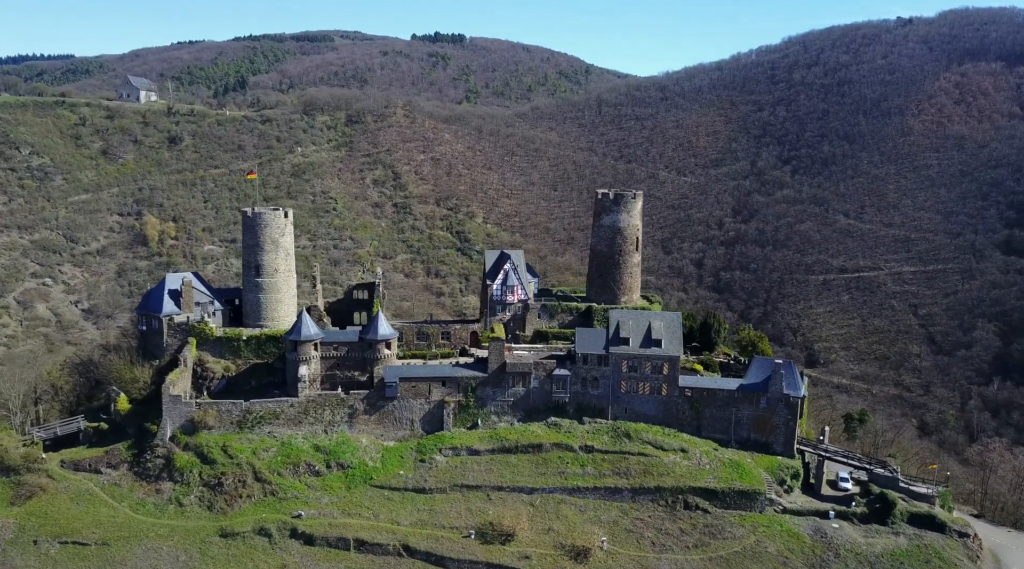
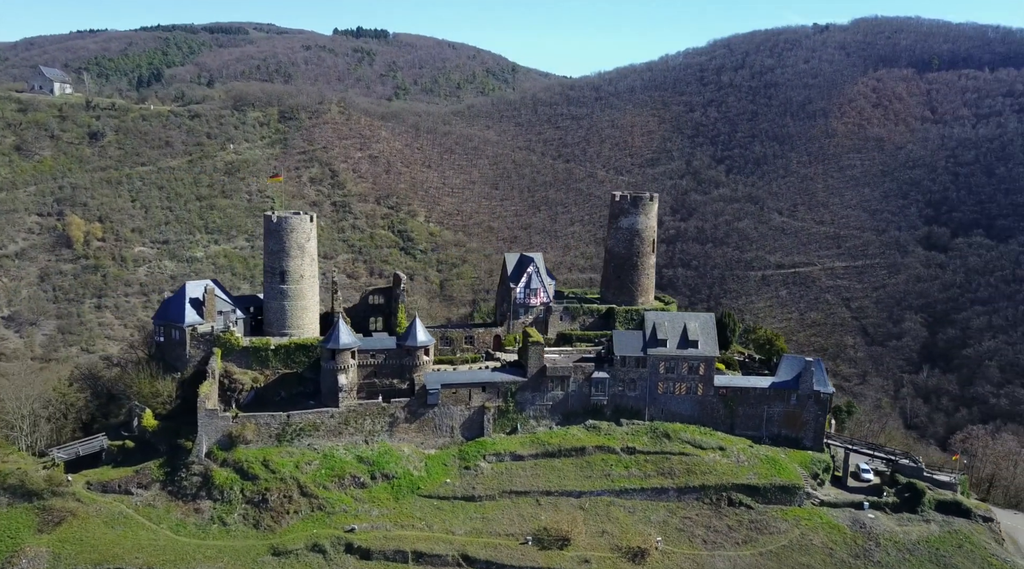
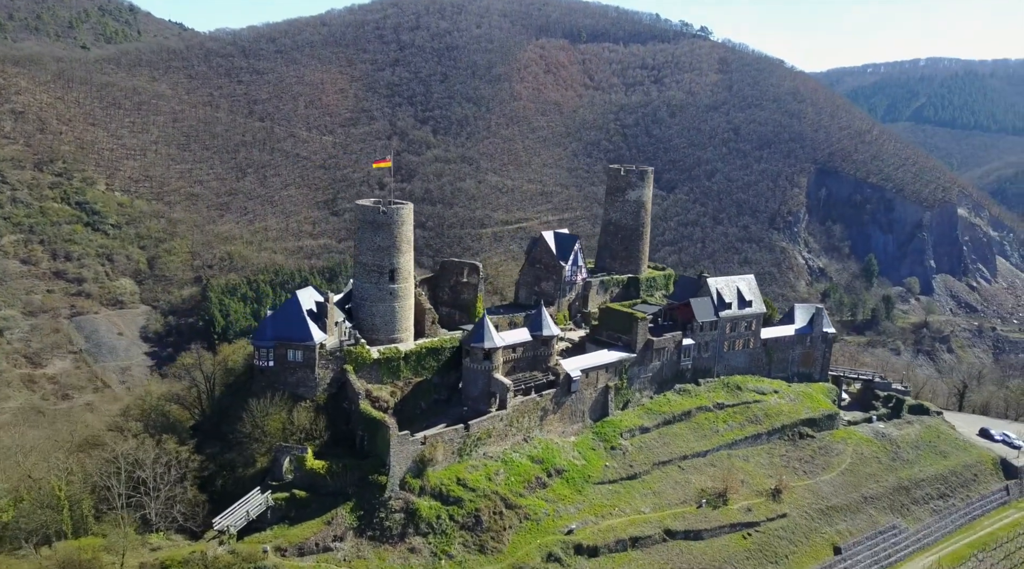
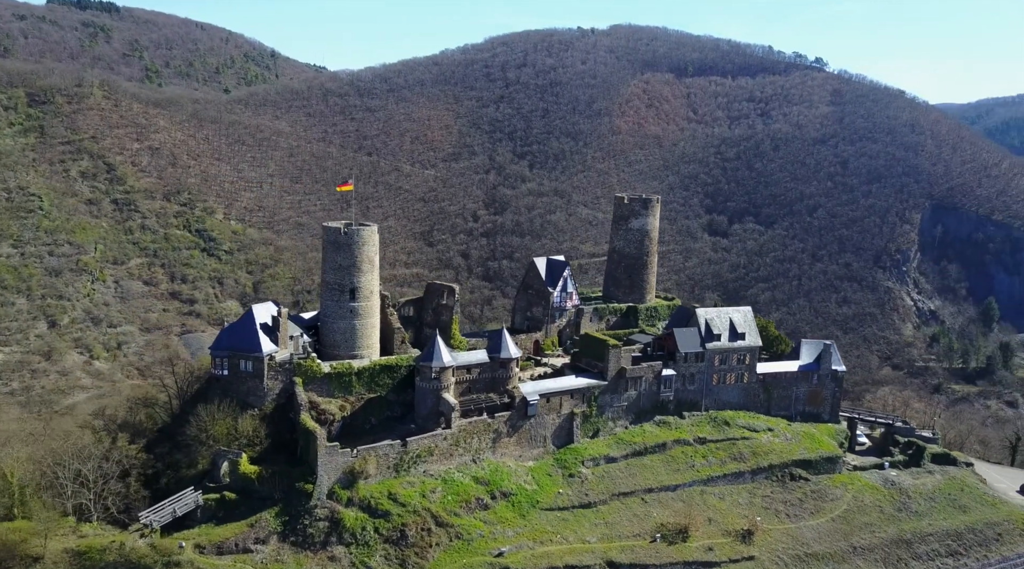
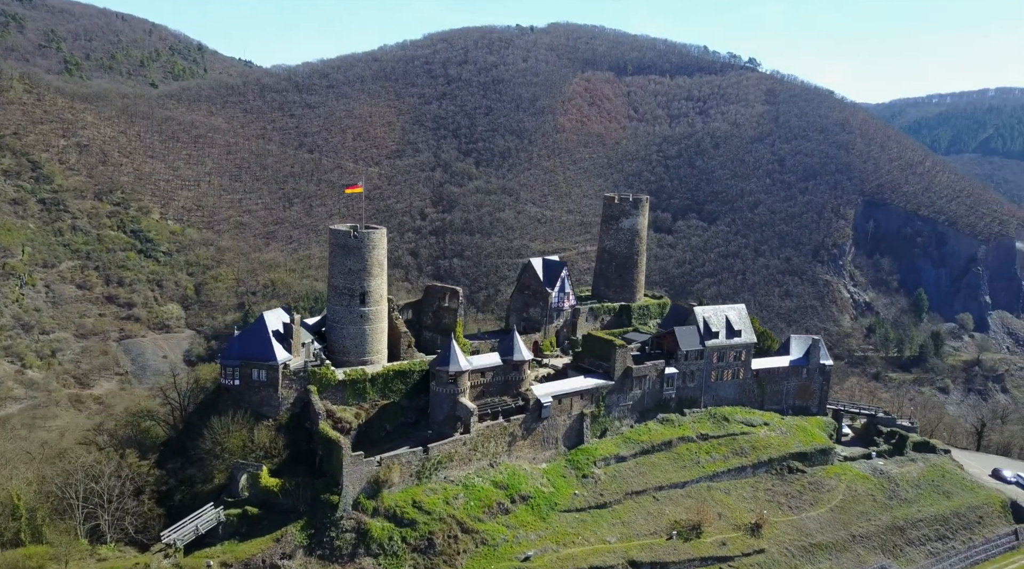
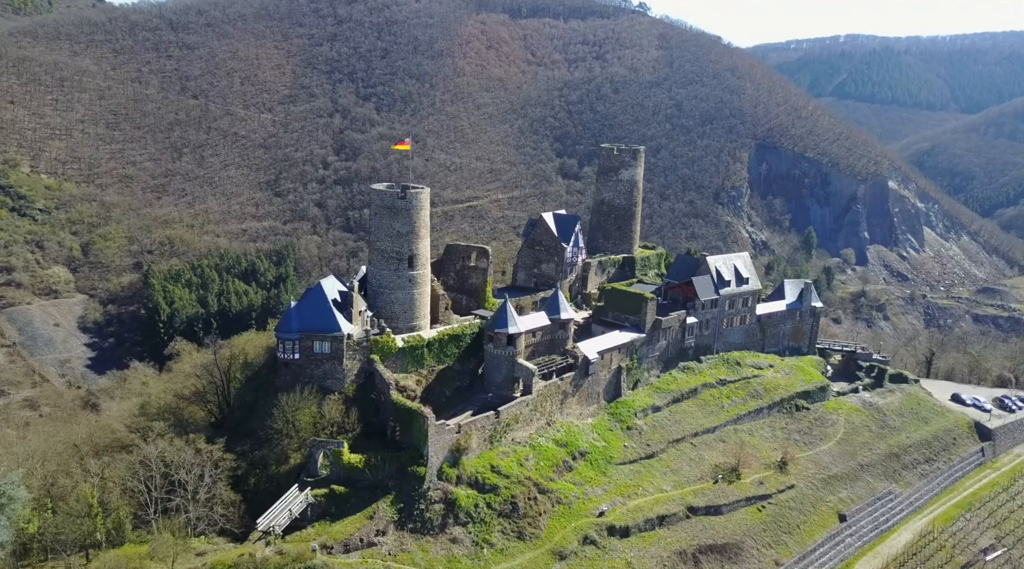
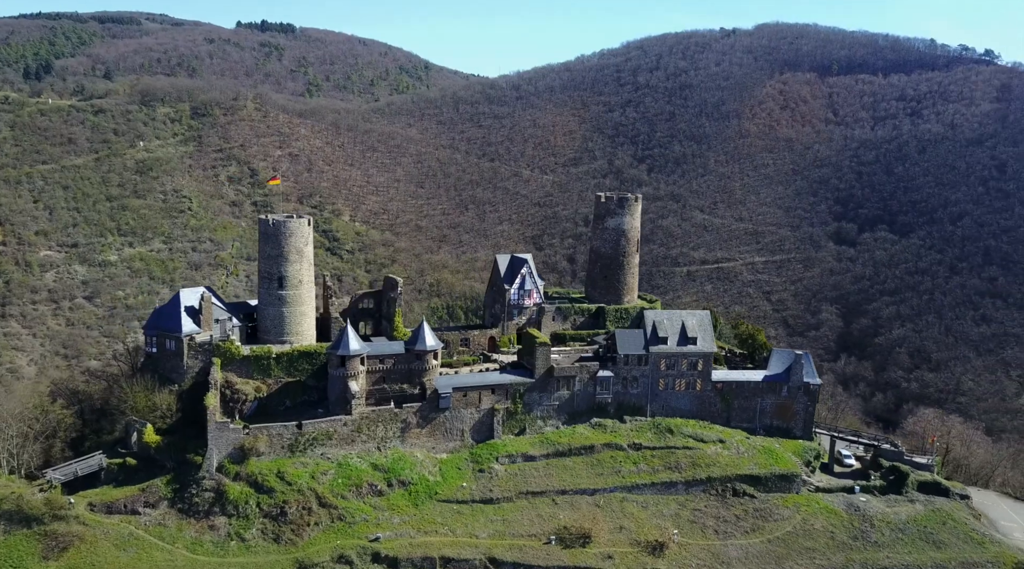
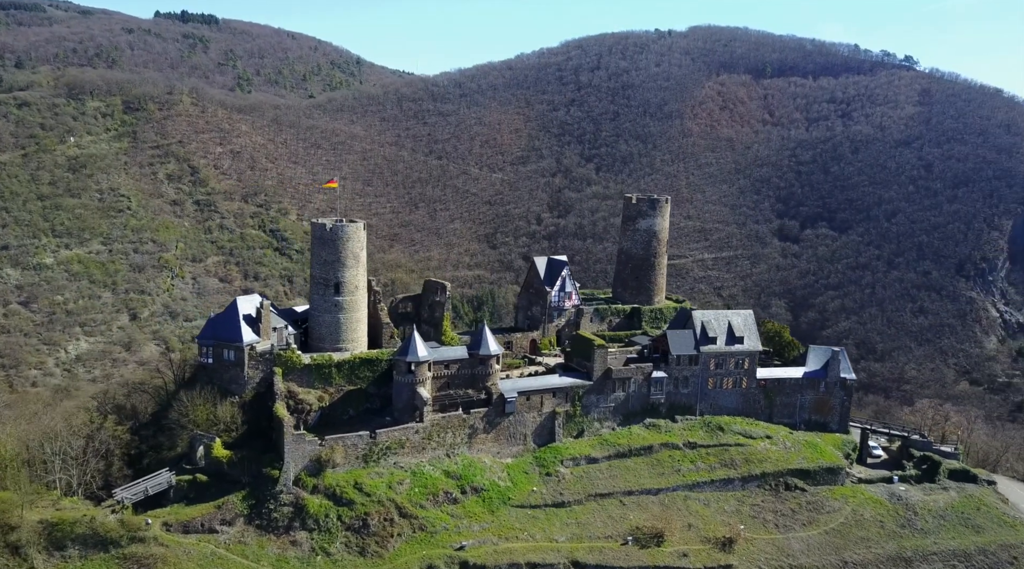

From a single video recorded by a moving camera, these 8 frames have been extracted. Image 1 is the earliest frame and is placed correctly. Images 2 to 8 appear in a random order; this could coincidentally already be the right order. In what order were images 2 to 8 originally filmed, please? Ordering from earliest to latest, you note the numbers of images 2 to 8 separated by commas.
2, 7, 8, 4, 5, 3, 6
